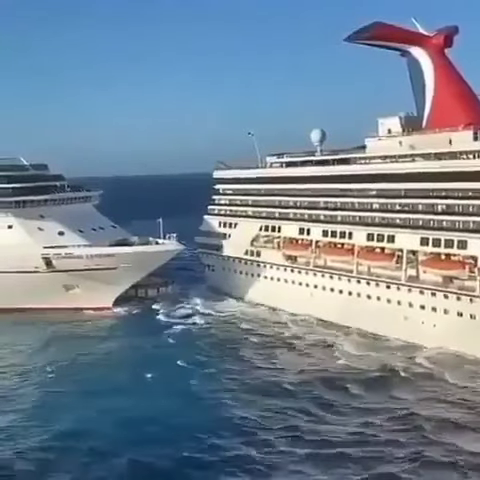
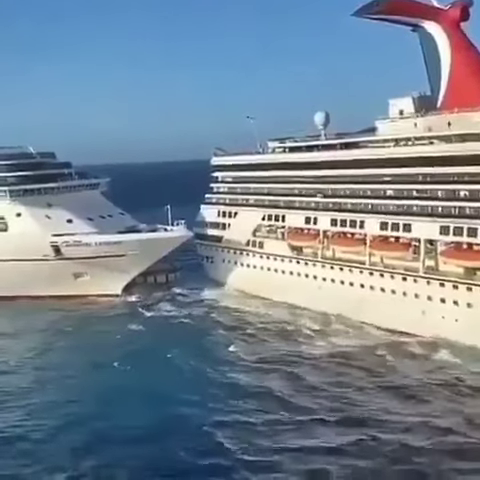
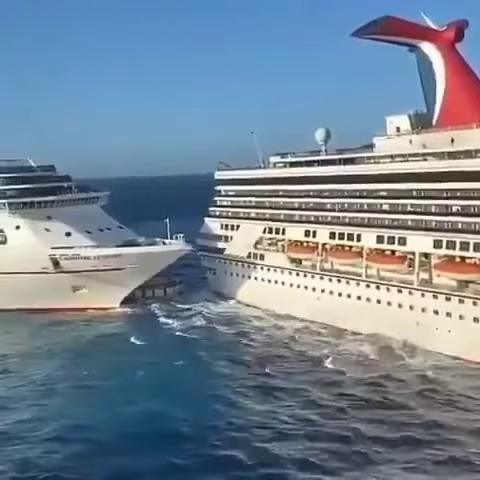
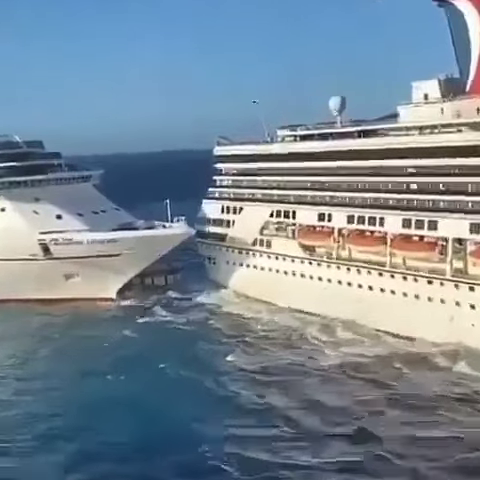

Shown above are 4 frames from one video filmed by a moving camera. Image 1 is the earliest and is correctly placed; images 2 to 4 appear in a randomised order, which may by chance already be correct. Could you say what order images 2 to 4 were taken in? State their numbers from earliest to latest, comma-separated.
3, 2, 4
